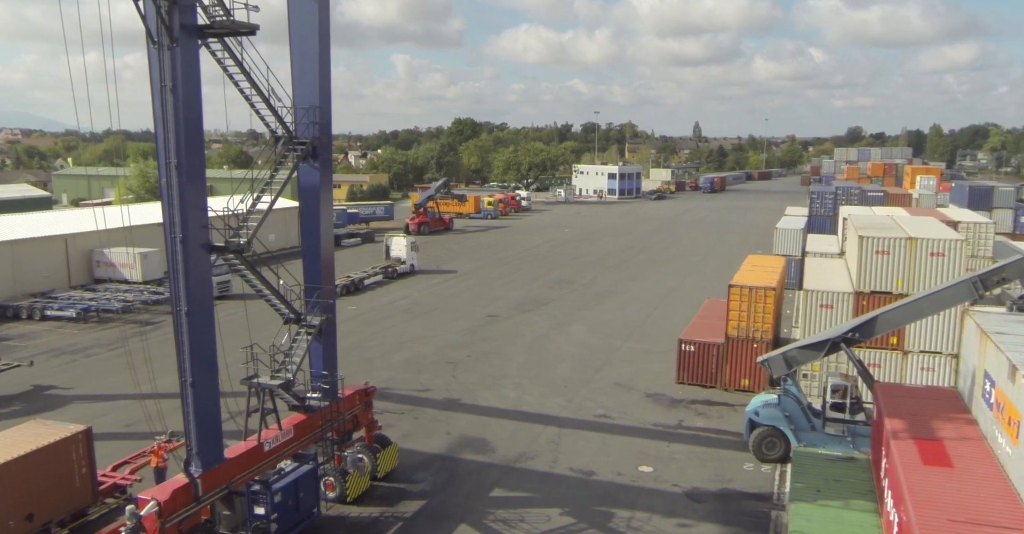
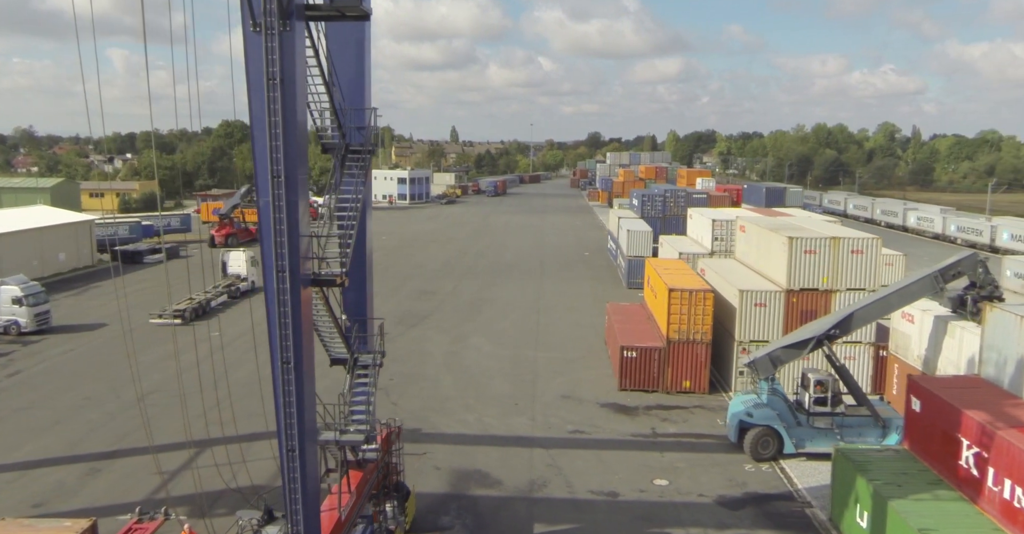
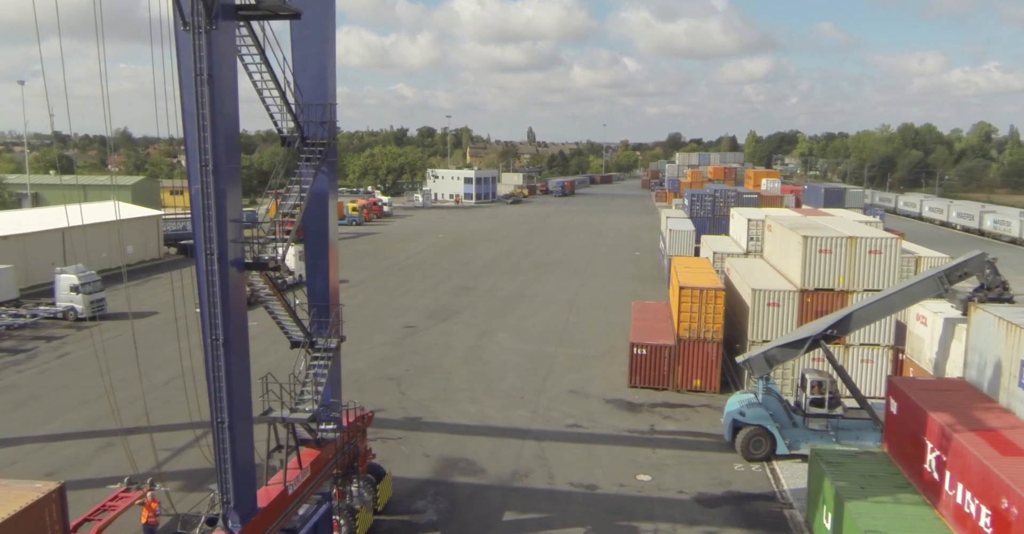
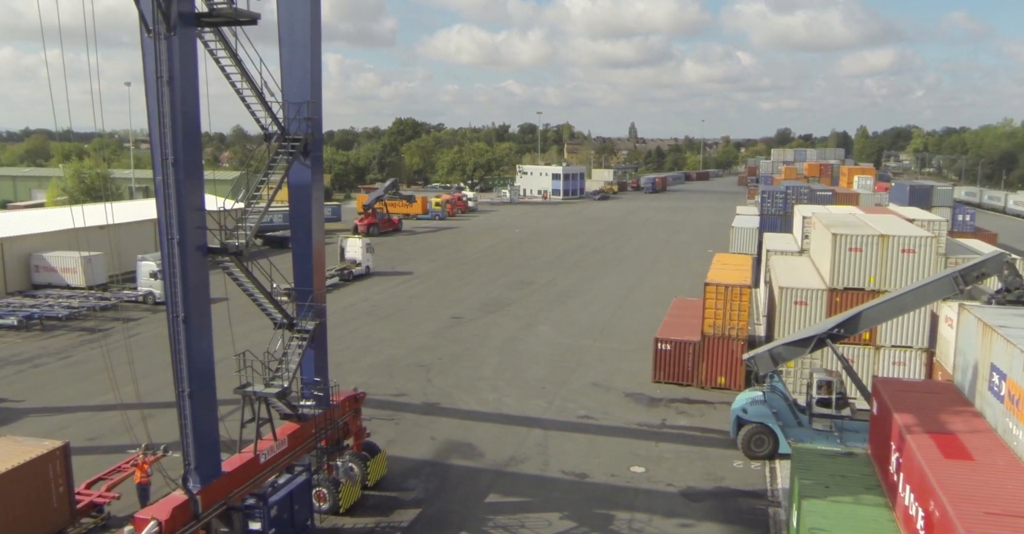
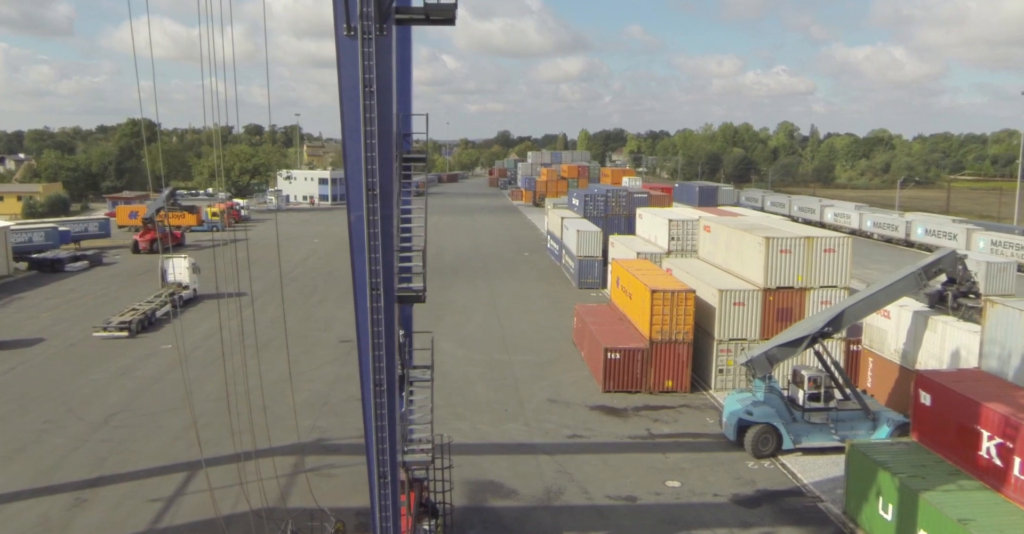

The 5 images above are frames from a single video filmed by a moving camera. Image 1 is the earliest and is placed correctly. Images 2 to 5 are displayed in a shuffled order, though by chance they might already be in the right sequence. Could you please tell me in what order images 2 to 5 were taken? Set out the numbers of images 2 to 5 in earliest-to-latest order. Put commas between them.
4, 3, 2, 5
